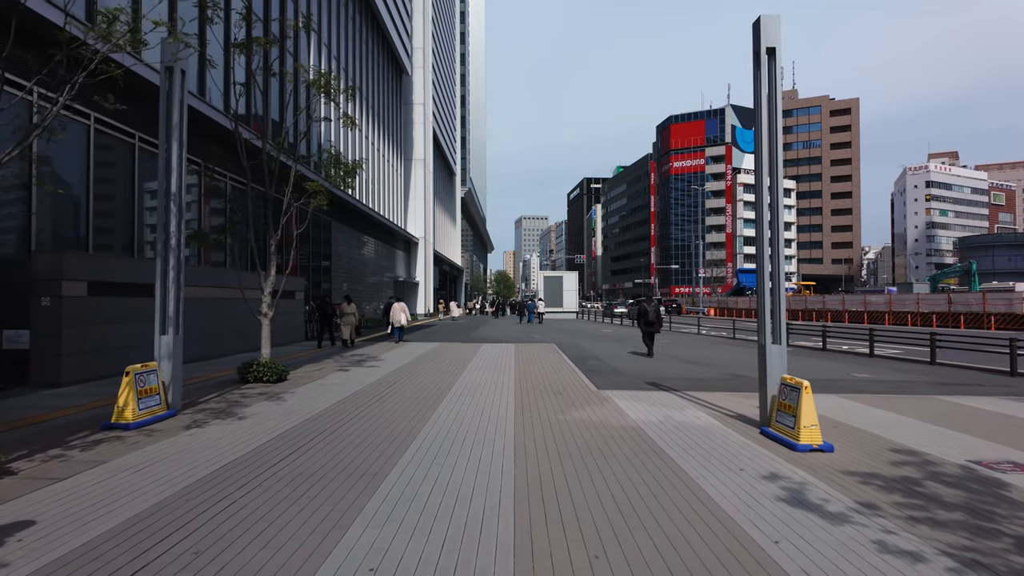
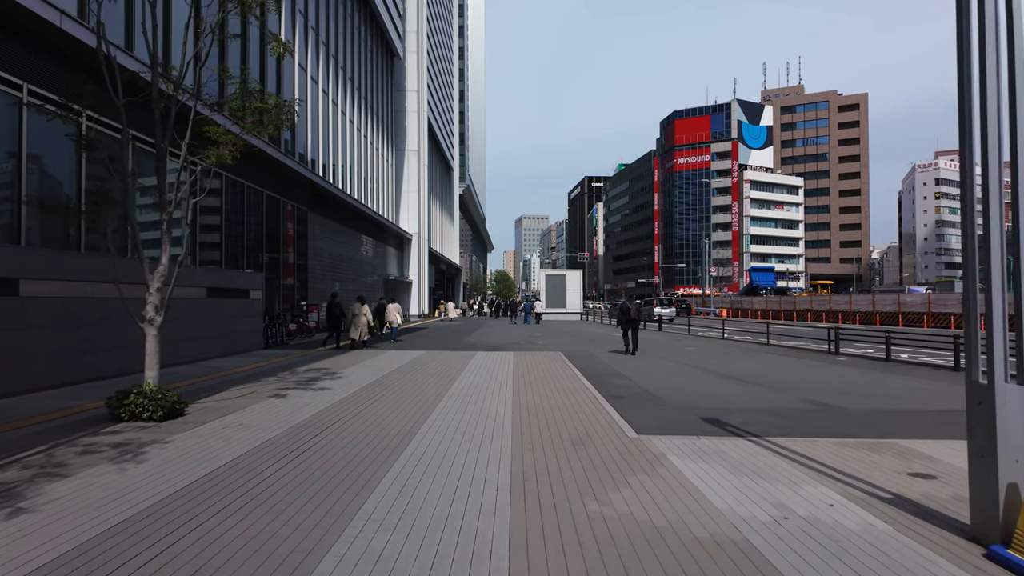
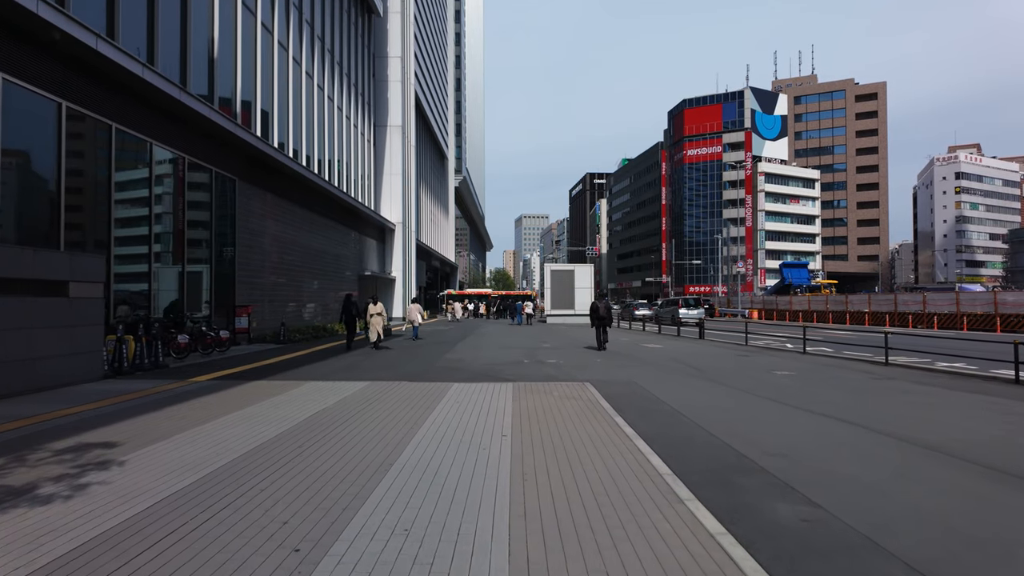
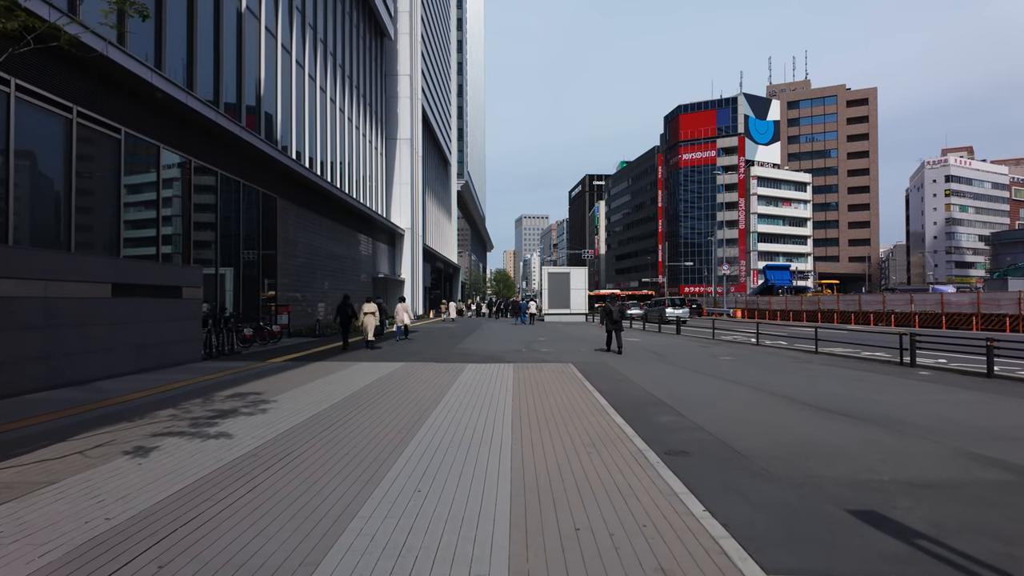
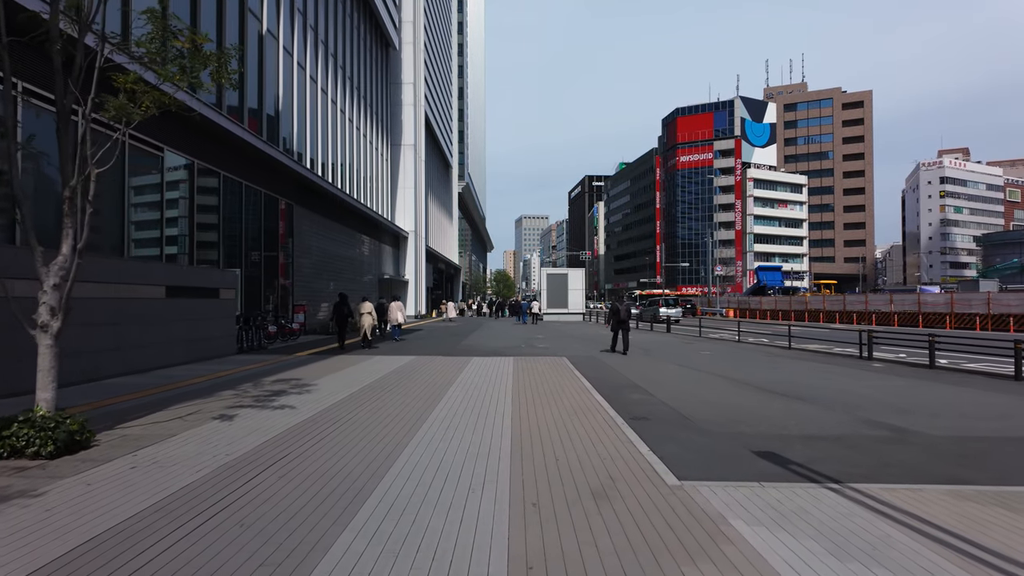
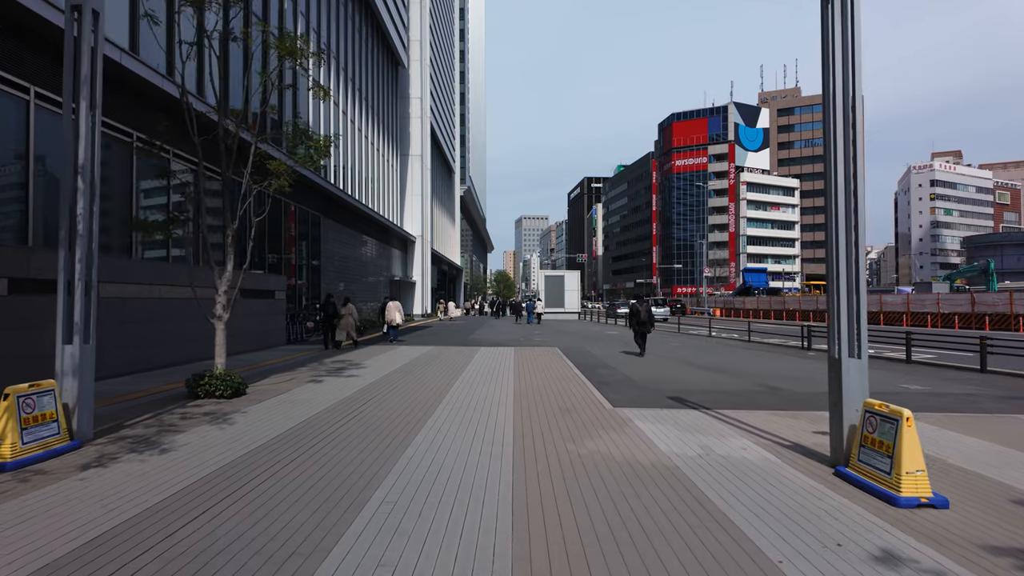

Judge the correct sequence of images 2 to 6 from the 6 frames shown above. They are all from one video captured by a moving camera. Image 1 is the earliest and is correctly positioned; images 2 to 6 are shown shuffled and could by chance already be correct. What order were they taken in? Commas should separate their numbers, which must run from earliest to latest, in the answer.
6, 2, 5, 4, 3
